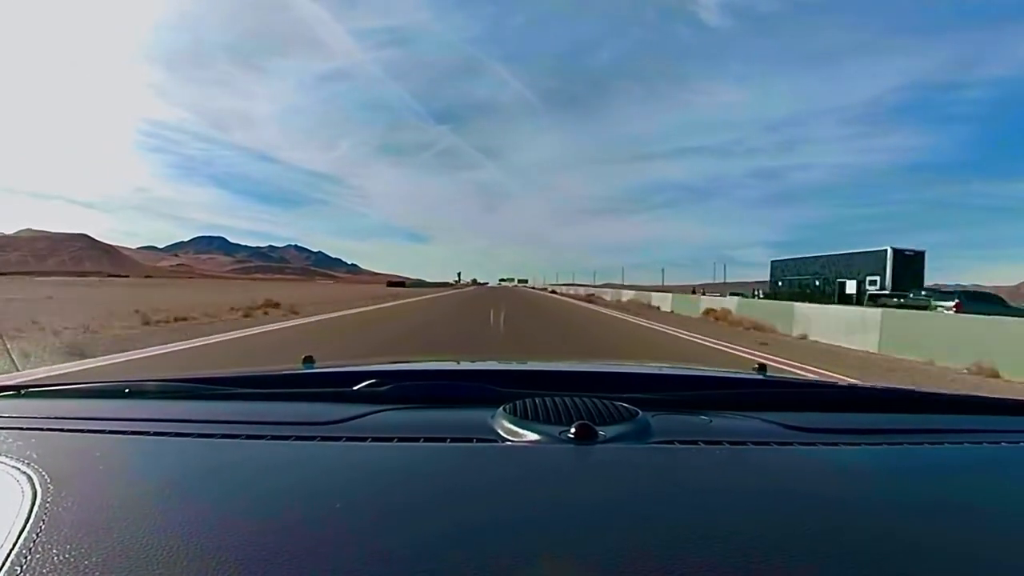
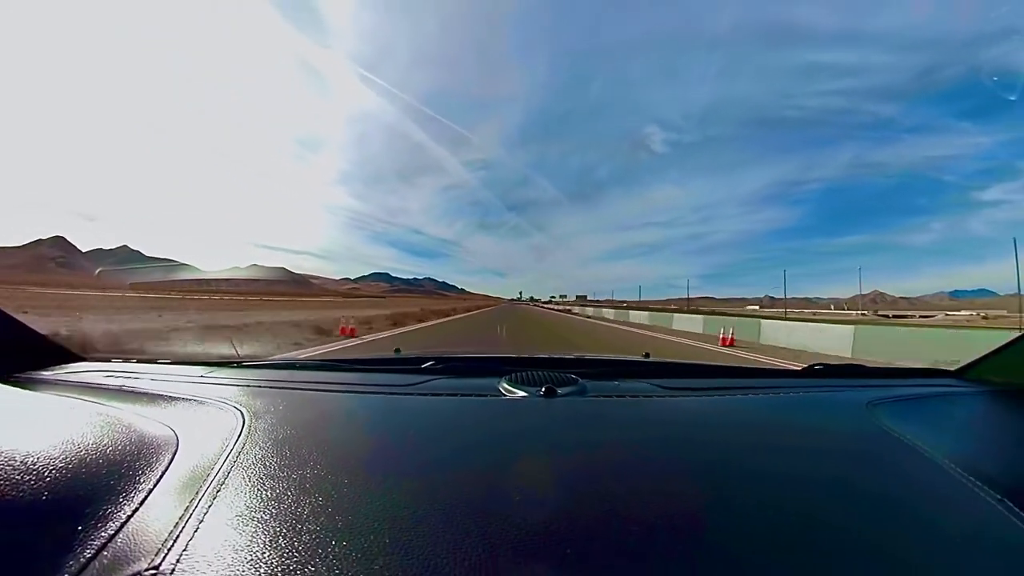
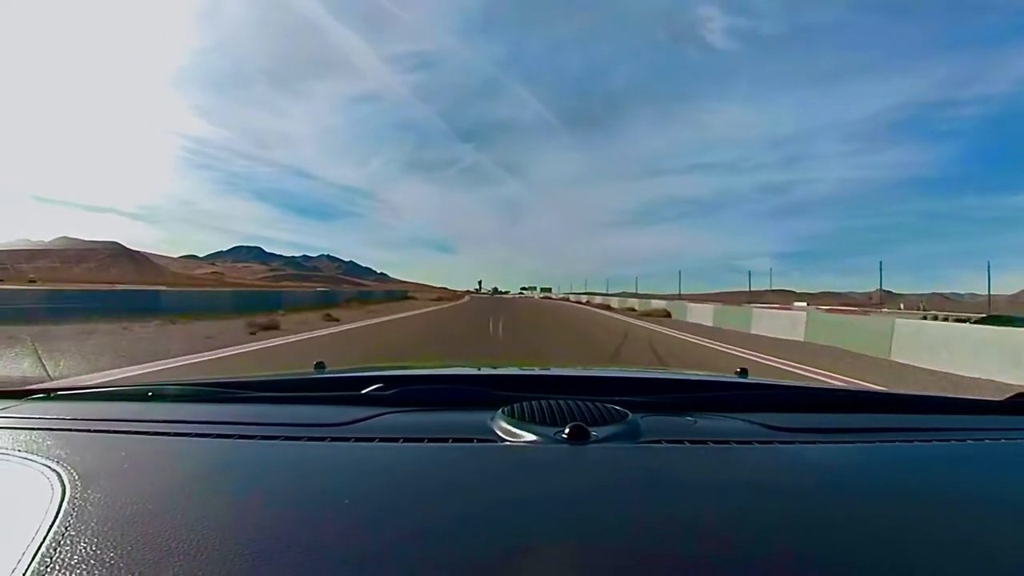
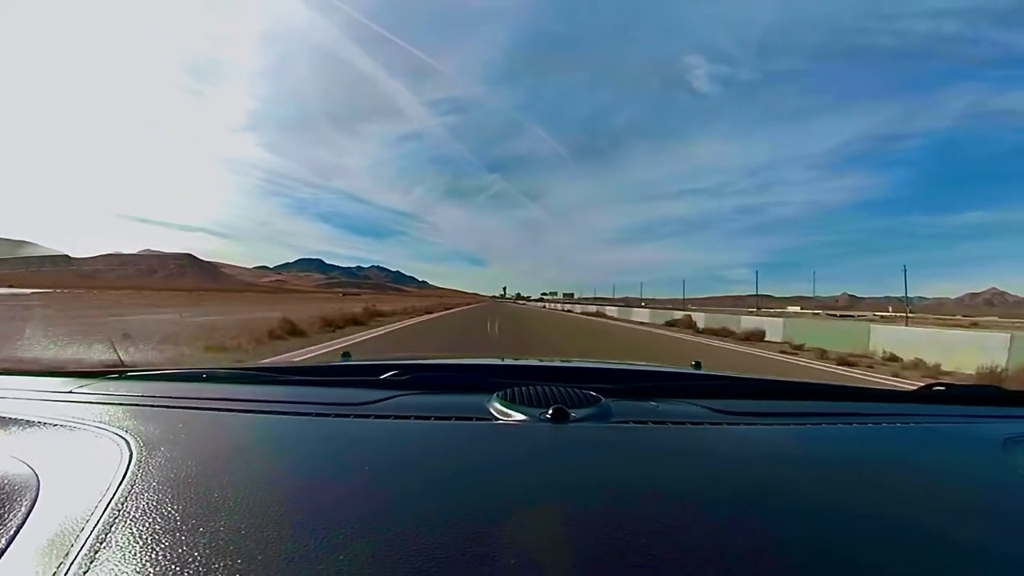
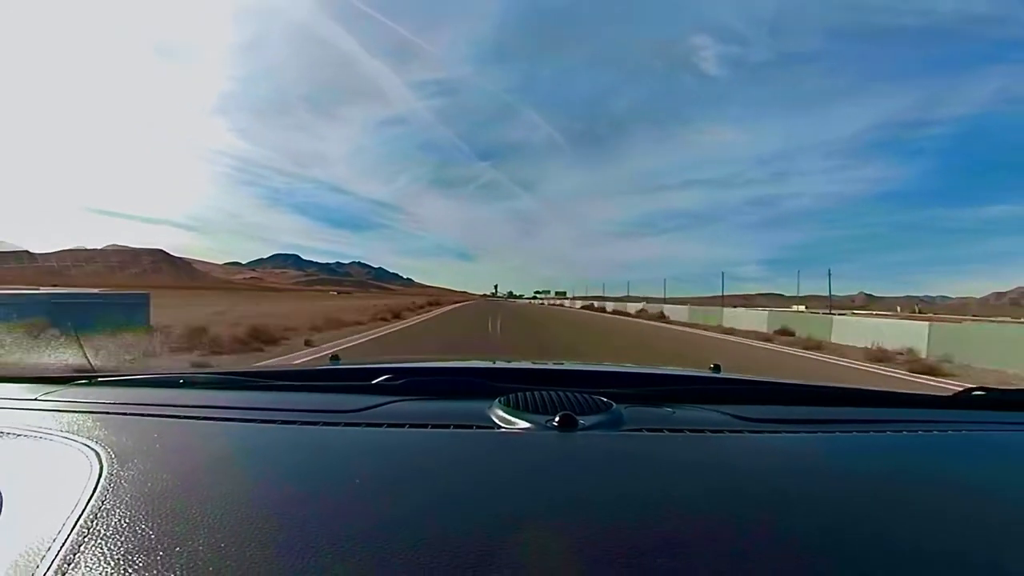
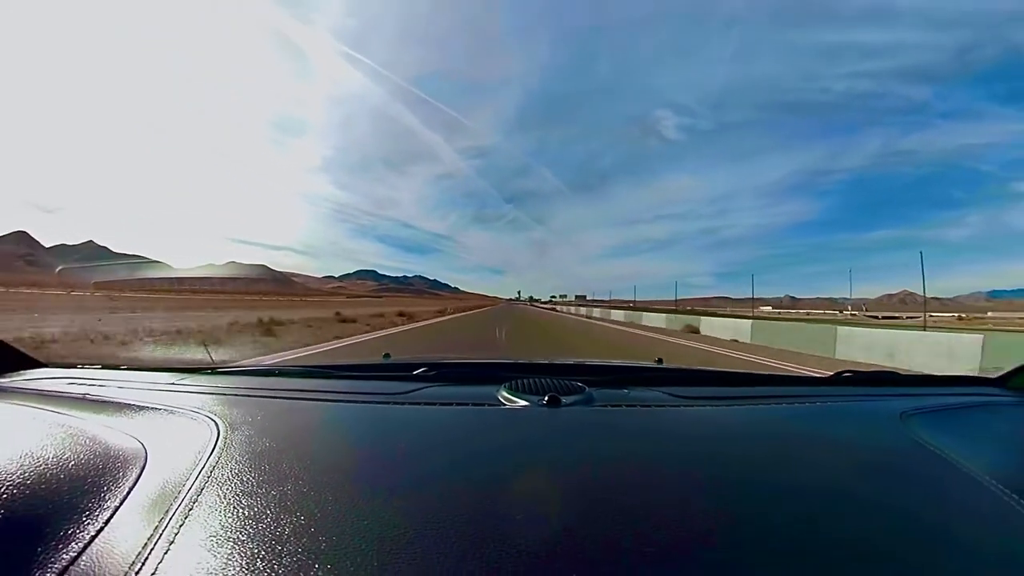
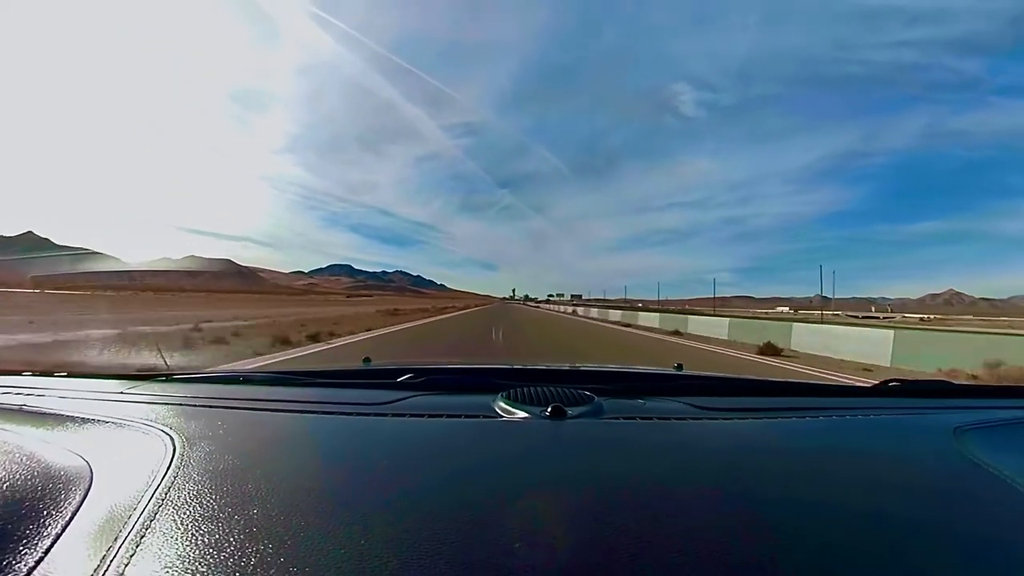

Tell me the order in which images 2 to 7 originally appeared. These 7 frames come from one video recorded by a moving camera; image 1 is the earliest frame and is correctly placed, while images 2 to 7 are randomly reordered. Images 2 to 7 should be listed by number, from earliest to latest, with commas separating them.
3, 5, 4, 7, 6, 2
